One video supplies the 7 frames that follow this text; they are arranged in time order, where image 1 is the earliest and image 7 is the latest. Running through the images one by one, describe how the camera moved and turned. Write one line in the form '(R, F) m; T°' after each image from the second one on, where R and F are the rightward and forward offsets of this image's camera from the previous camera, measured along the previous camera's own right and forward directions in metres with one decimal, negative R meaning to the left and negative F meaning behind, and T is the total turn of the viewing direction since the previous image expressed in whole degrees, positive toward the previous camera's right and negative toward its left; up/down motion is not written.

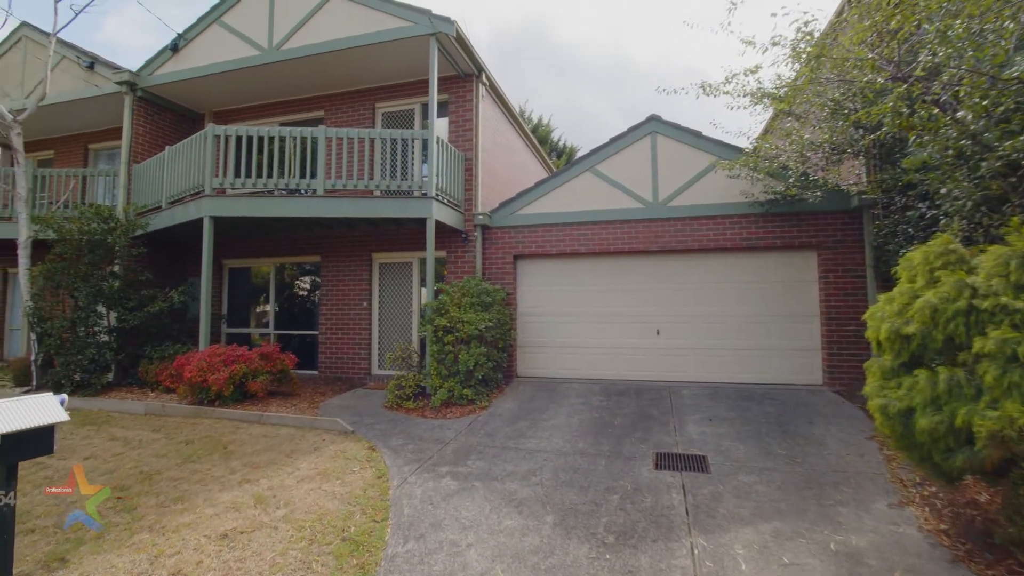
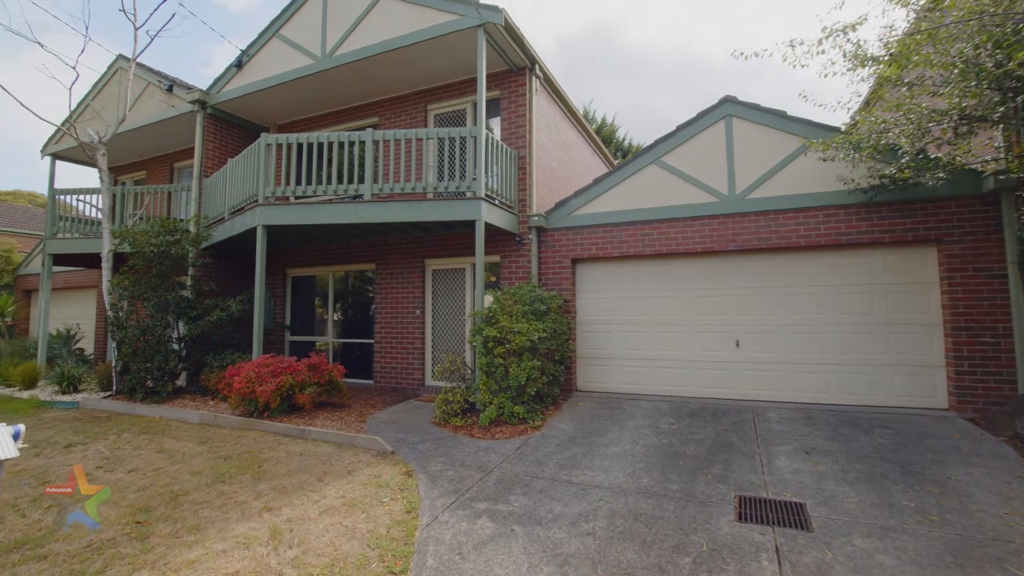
(+0.2, +0.6) m; -8°
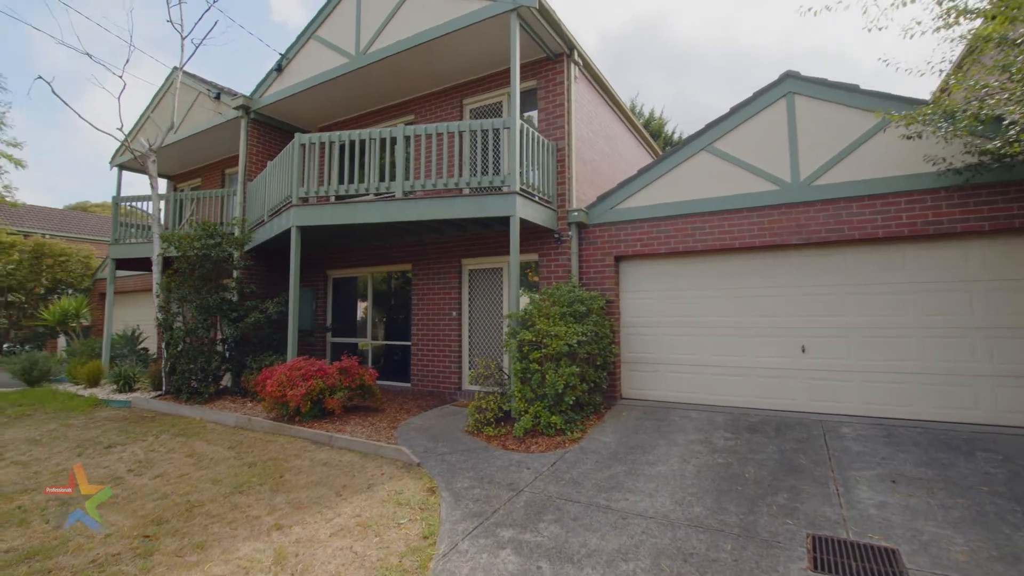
(+0.1, +0.4) m; -6°
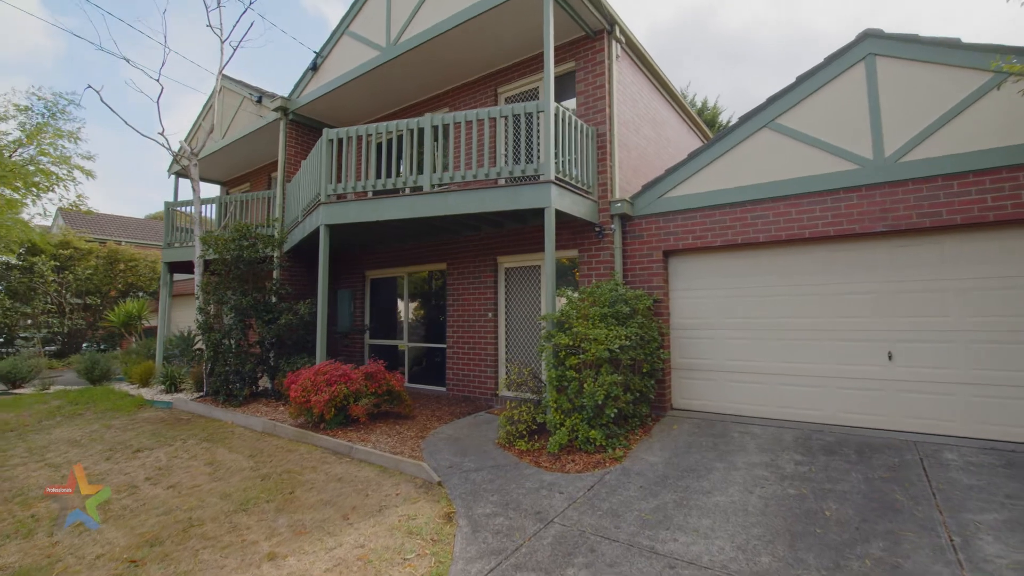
(+0.2, +0.5) m; -6°
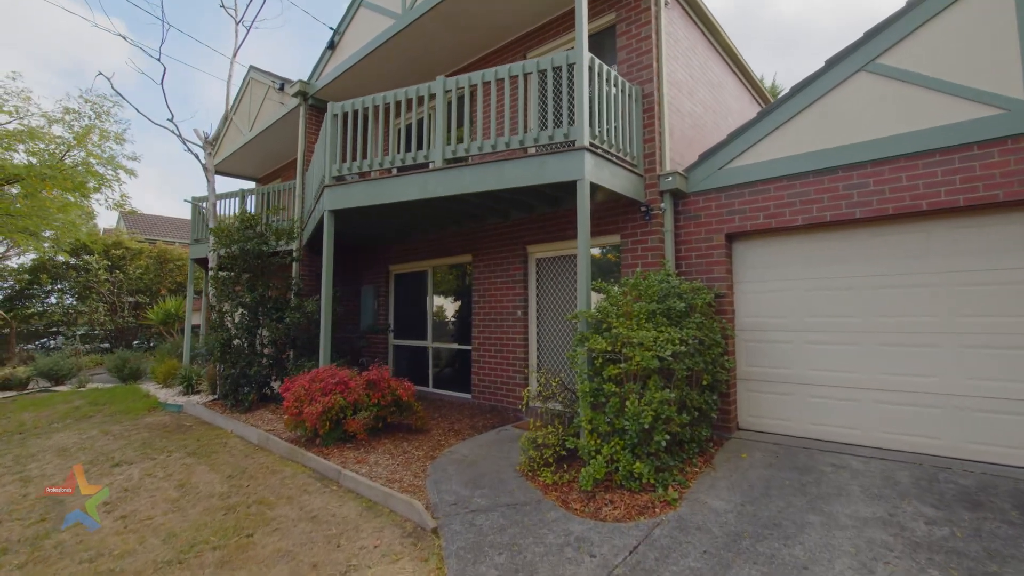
(+0.2, +1.0) m; -5°
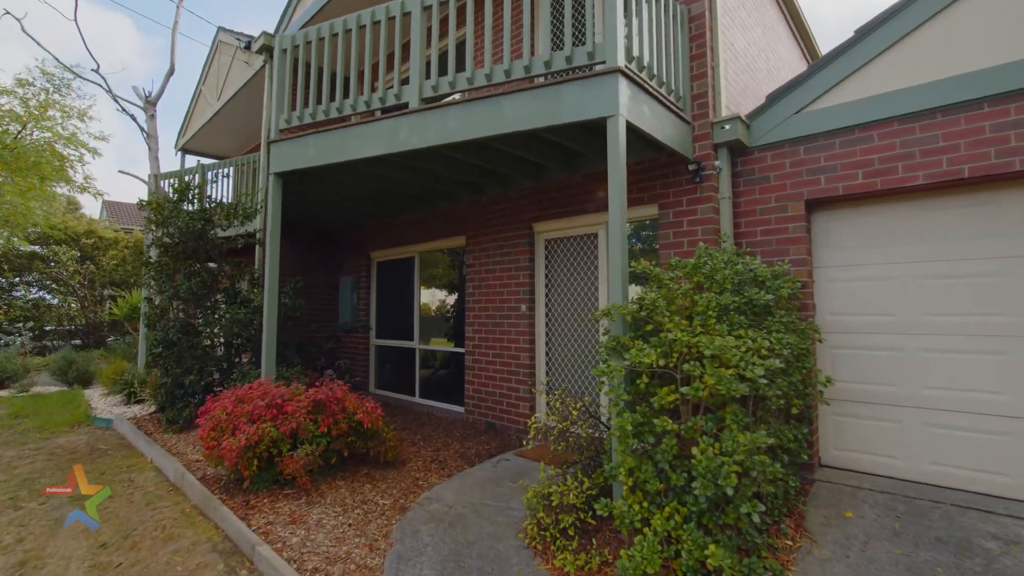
(0.0, +1.3) m; 0°
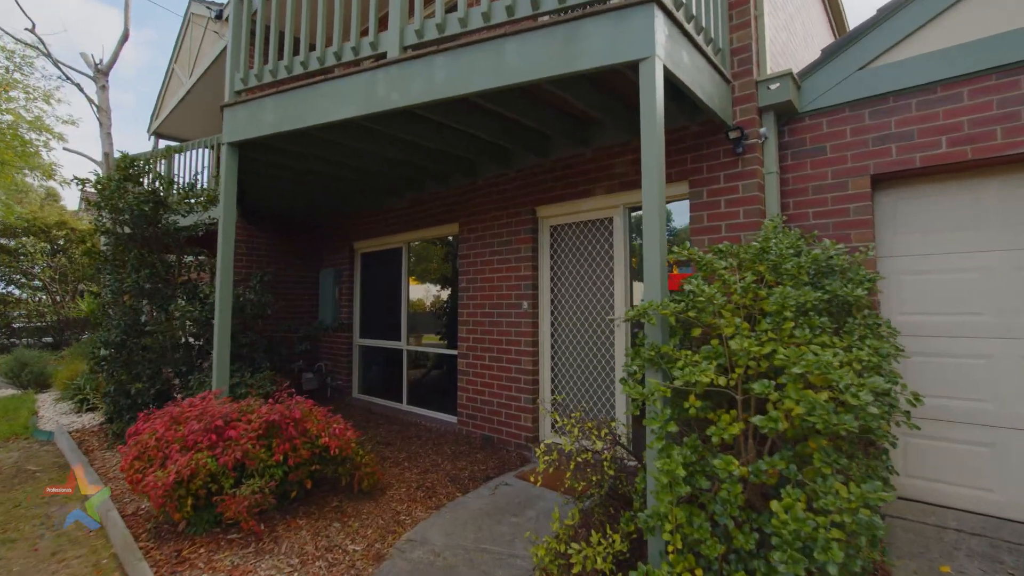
(-0.1, +0.7) m; +1°
